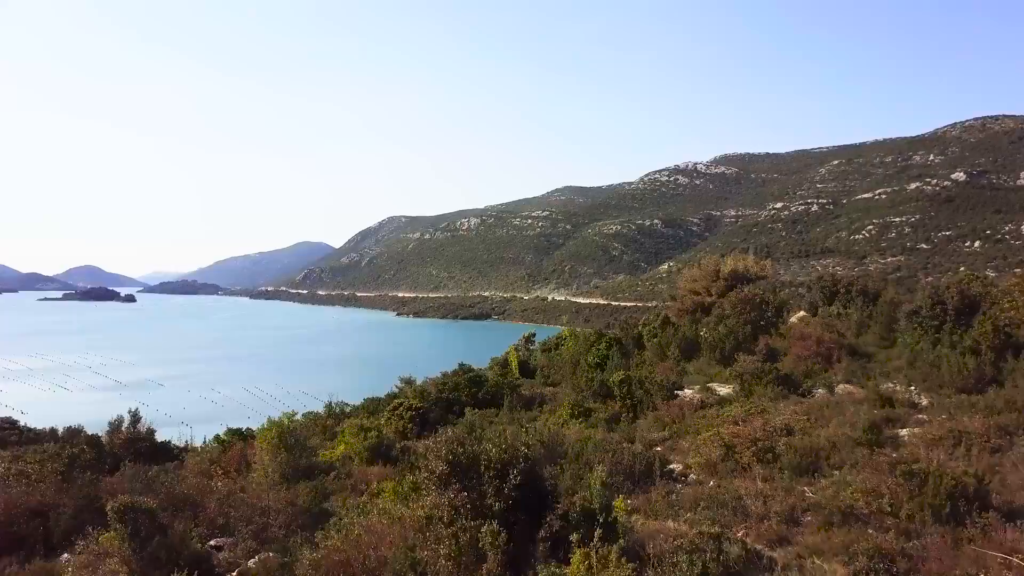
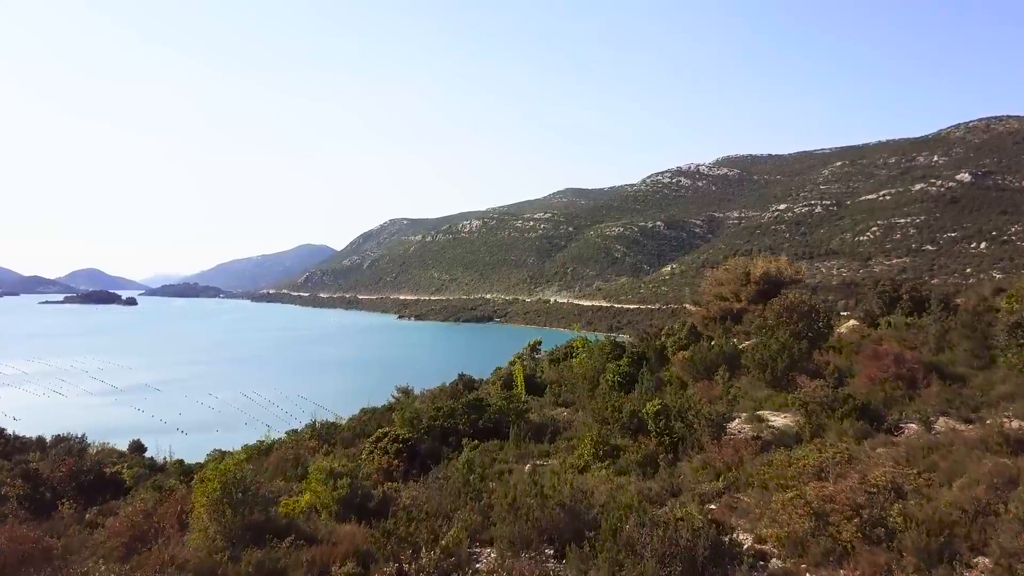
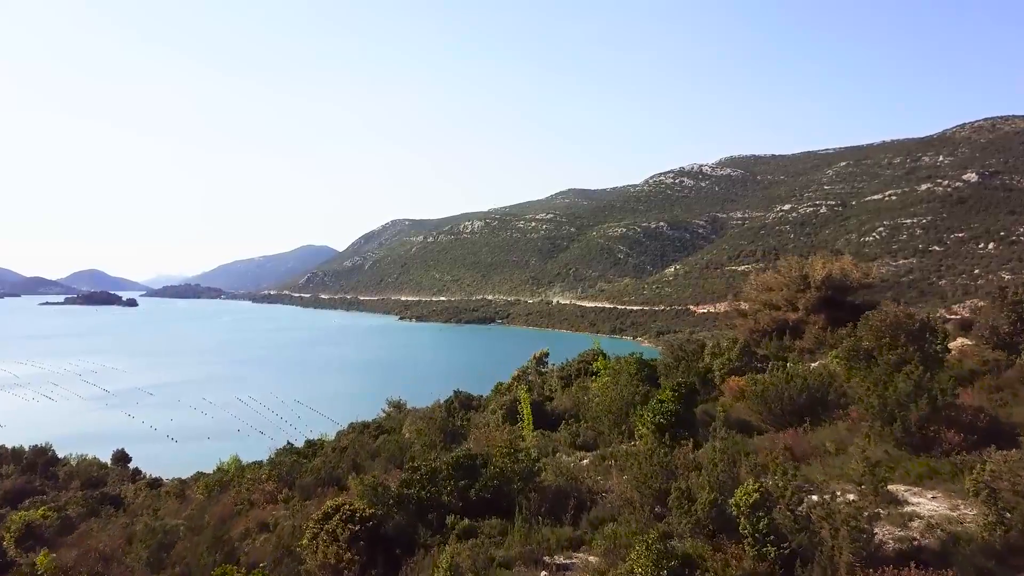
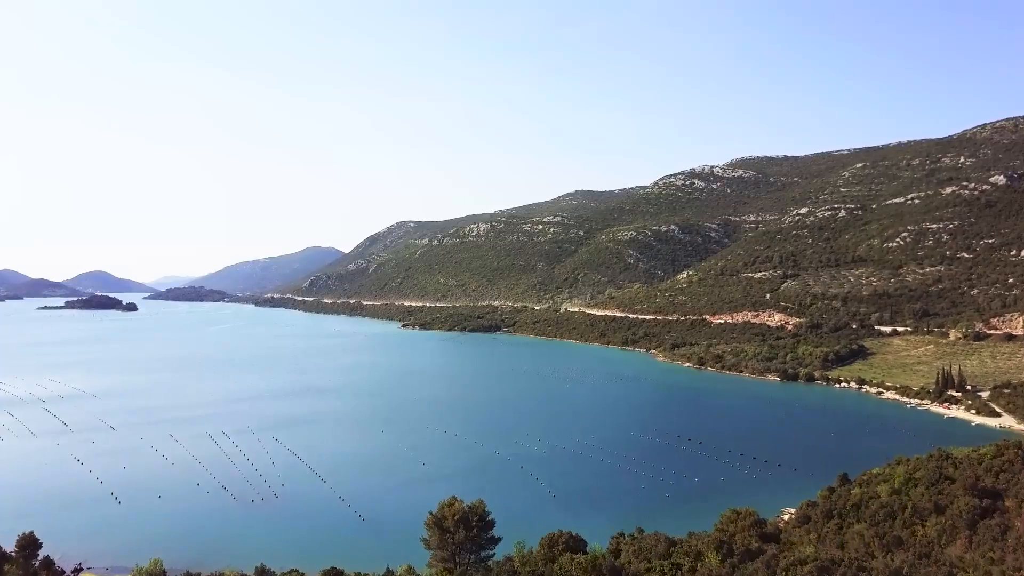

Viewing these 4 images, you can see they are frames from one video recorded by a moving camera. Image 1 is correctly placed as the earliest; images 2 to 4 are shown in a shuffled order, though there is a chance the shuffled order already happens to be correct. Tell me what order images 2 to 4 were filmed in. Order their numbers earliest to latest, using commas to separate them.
2, 3, 4
